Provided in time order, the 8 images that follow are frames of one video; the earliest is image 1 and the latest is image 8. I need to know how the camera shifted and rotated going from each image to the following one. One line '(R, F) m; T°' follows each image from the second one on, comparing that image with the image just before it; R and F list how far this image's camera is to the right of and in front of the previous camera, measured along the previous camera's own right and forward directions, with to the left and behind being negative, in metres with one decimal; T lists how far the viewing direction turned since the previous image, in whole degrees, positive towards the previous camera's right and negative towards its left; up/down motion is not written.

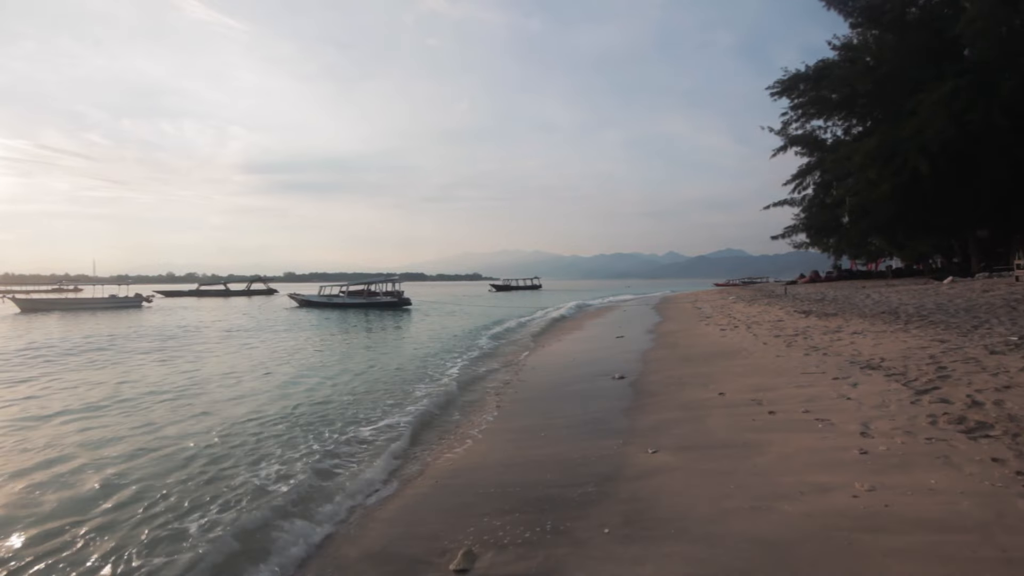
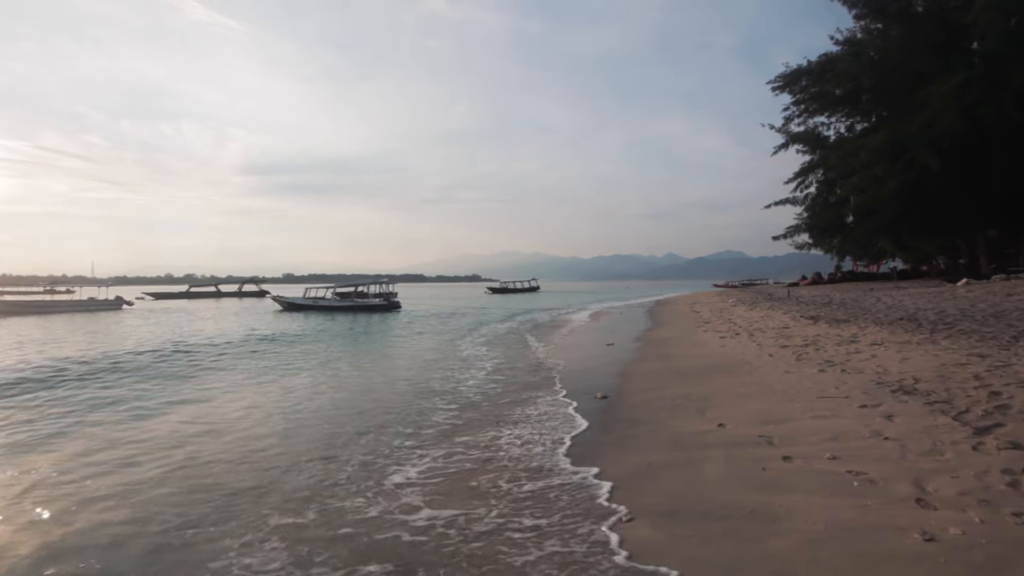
(+0.5, +1.4) m; 0°
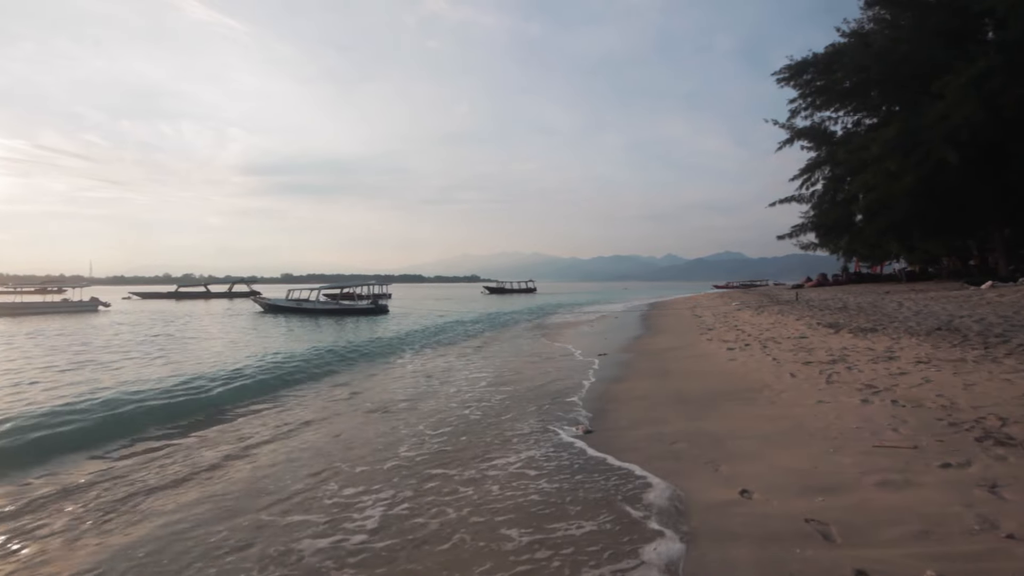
(+0.5, +1.8) m; 0°
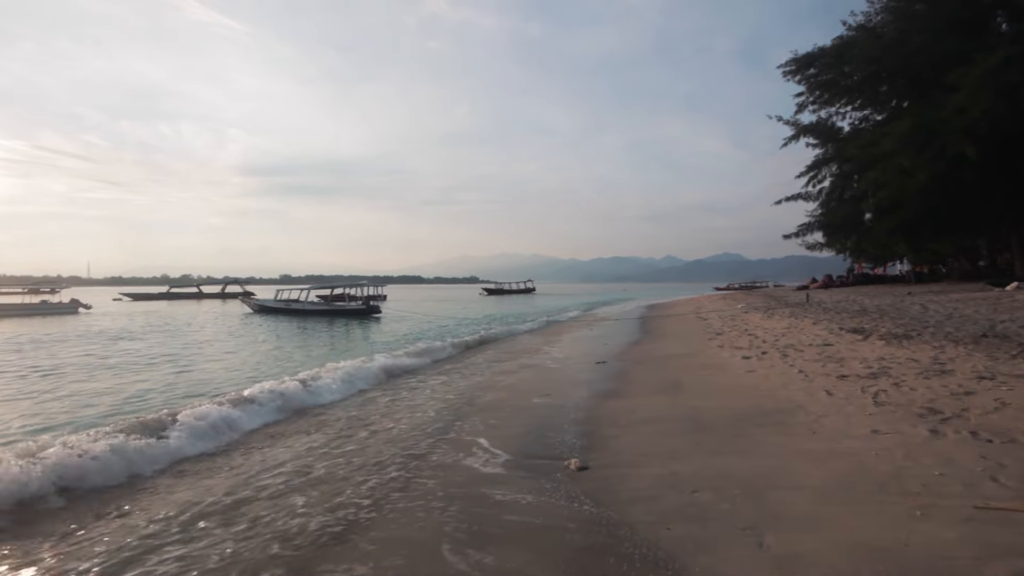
(+0.2, +1.3) m; 0°
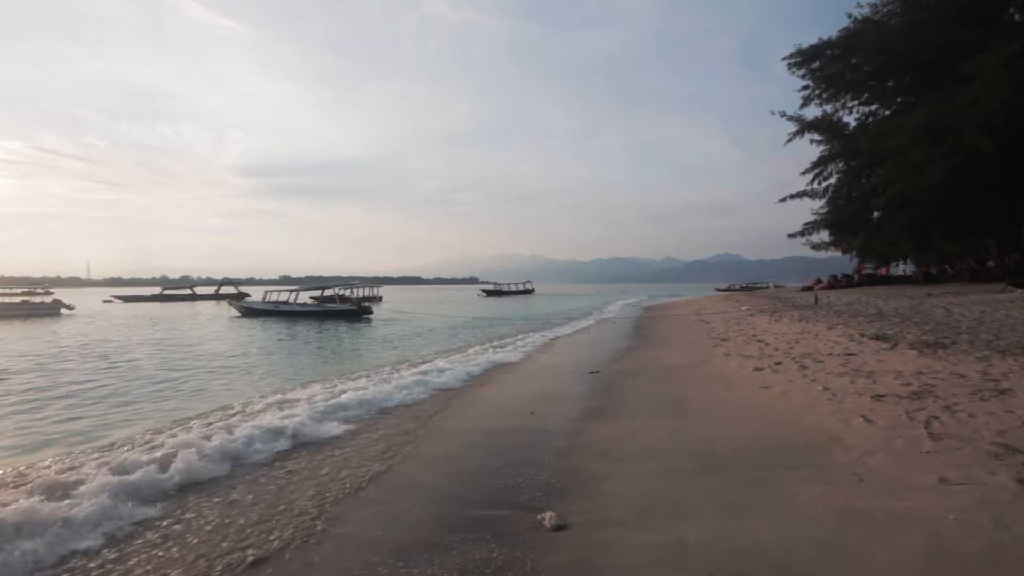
(+0.3, +1.2) m; 0°
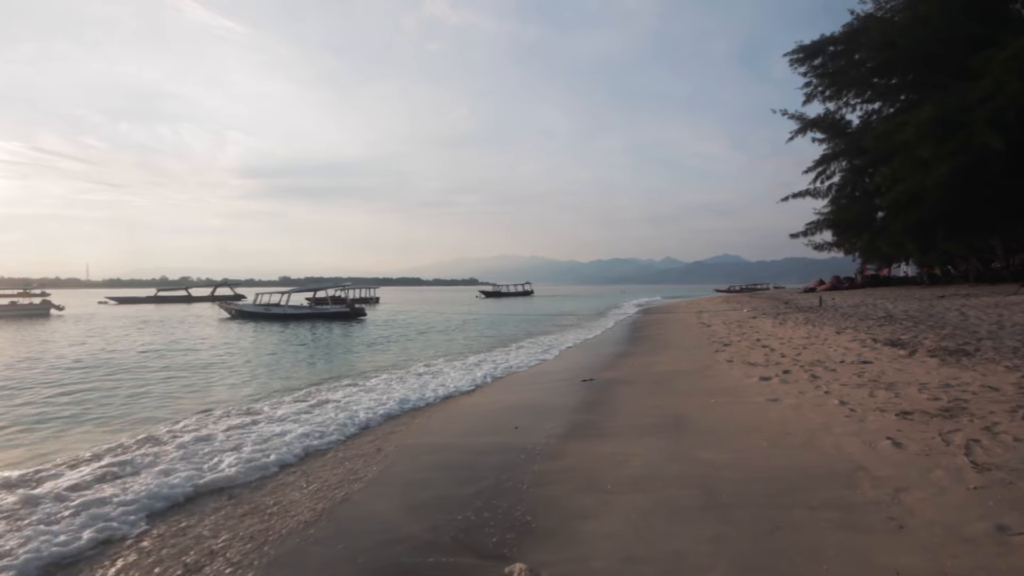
(+0.2, +0.7) m; 0°
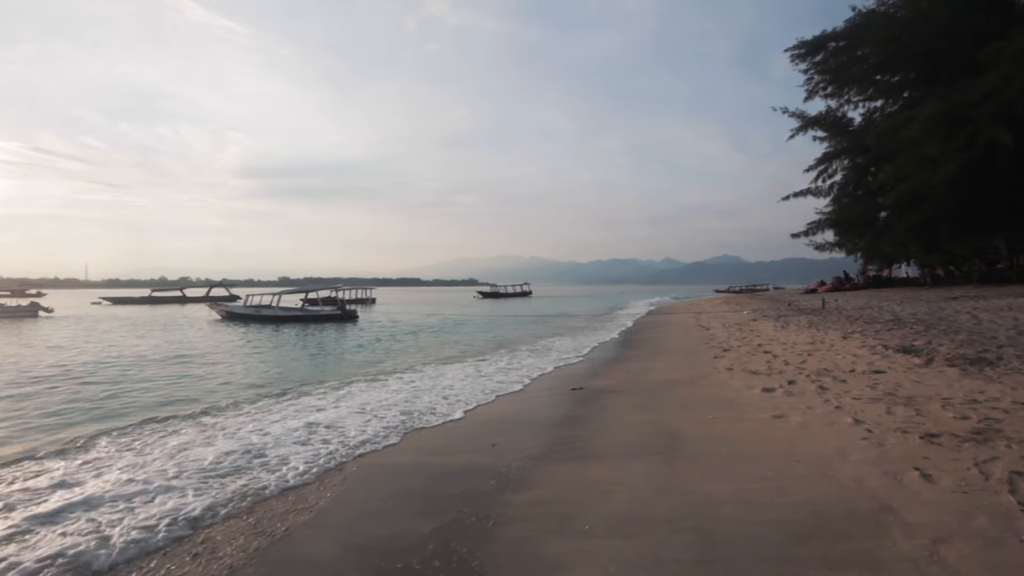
(+0.3, +0.7) m; 0°
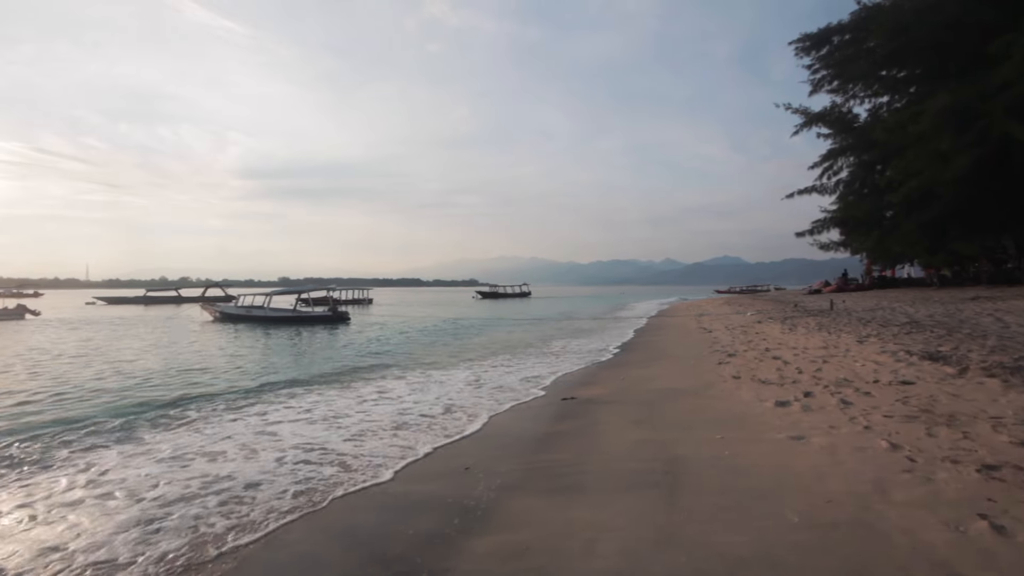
(+0.2, +0.9) m; 0°
